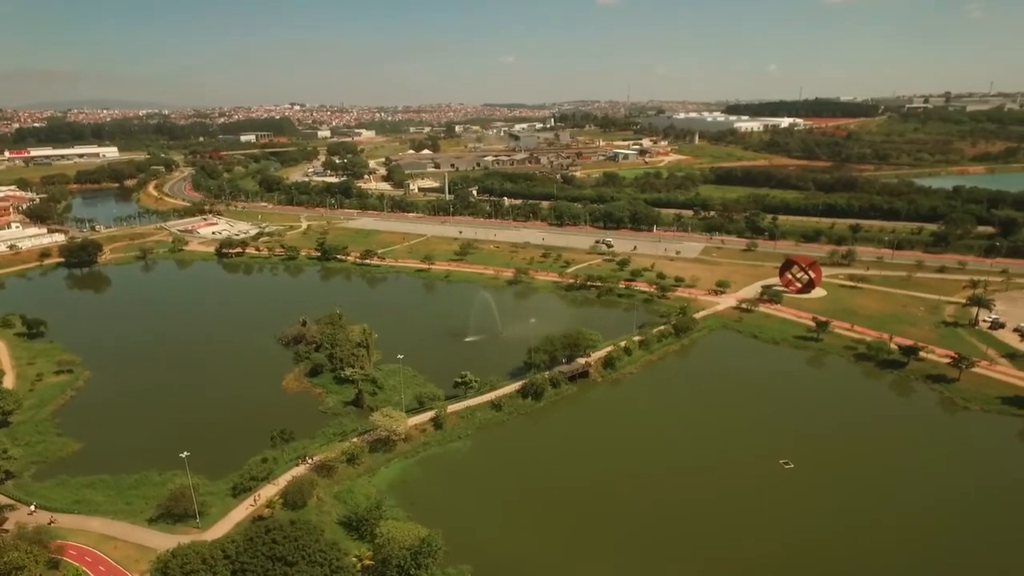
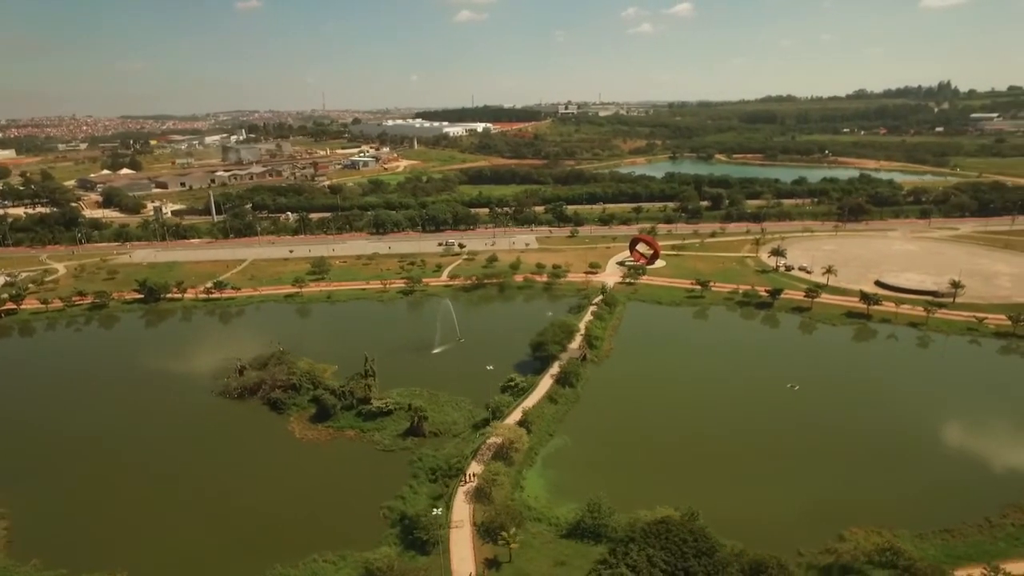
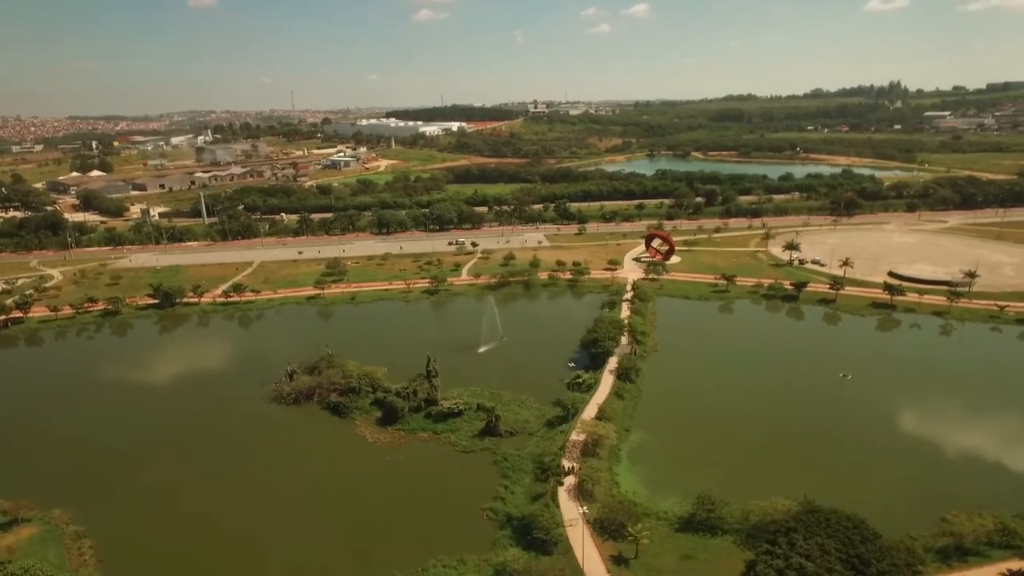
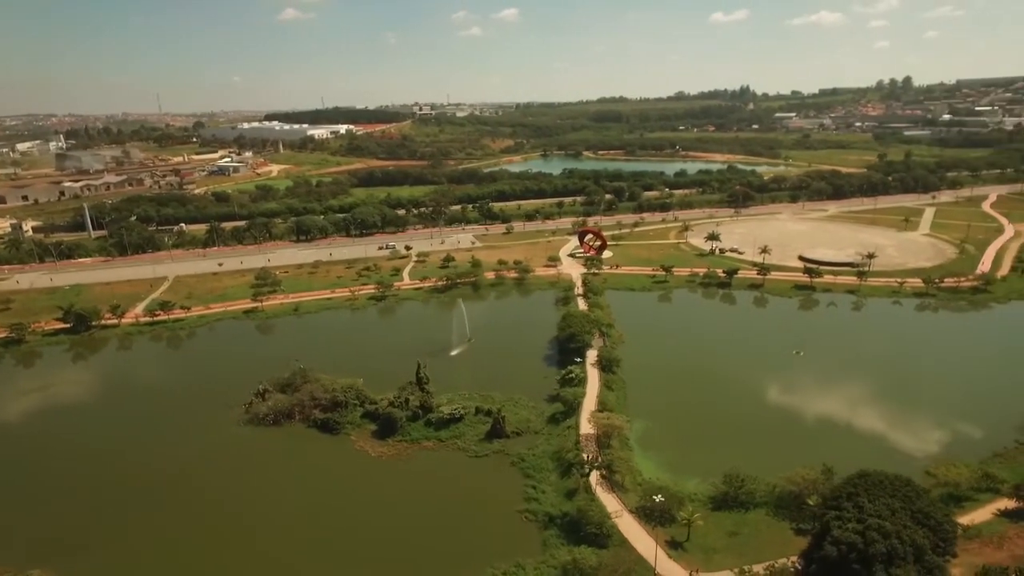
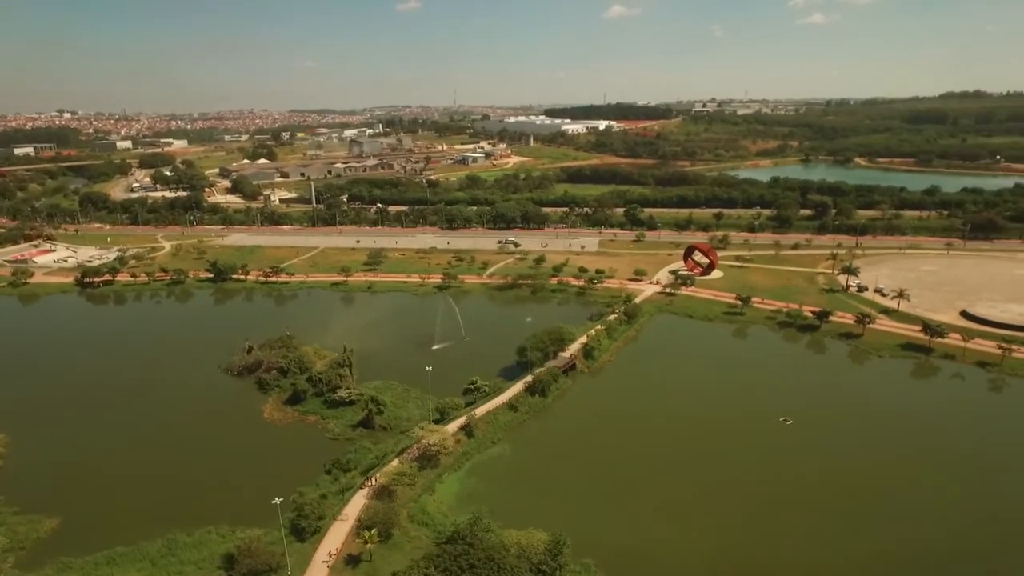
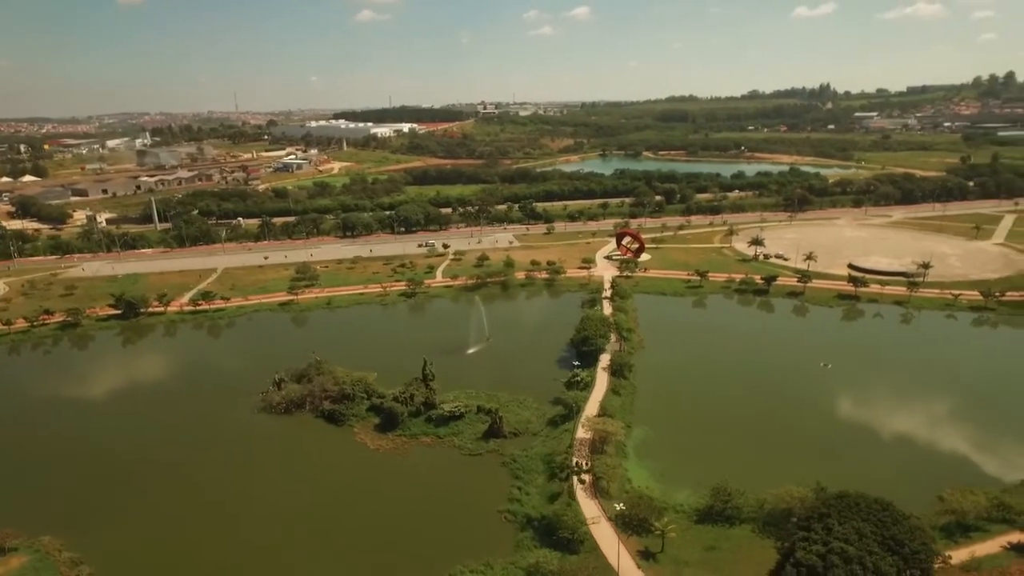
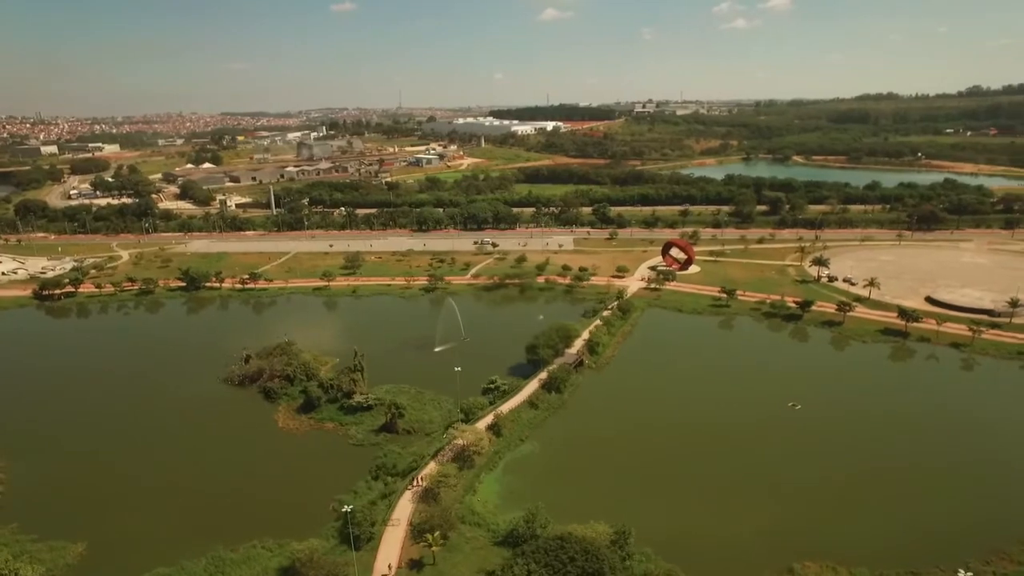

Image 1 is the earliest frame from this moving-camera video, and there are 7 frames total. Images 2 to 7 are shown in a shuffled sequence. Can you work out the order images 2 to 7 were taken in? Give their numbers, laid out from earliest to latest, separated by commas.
5, 7, 2, 3, 6, 4
